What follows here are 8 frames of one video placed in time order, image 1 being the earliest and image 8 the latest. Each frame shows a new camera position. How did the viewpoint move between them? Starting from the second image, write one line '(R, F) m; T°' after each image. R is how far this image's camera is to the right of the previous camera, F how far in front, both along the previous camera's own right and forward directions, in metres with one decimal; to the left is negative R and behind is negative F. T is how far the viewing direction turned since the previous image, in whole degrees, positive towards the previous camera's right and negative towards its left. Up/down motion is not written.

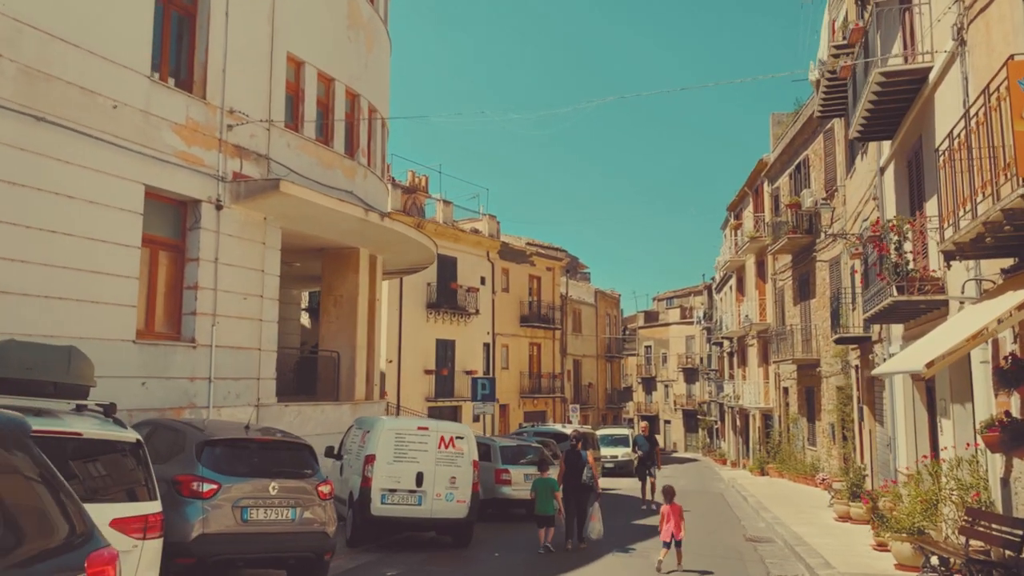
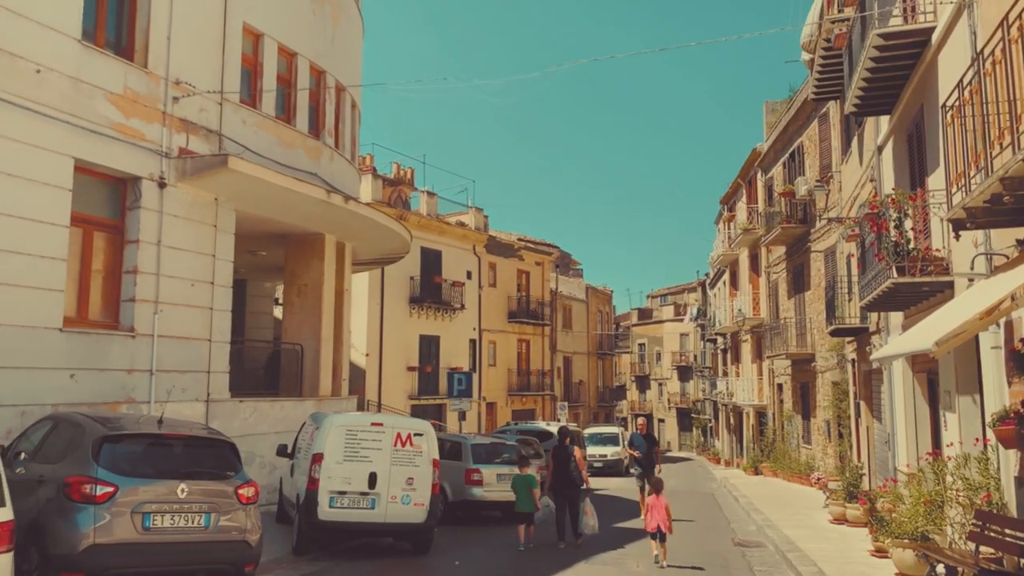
(+0.4, +1.0) m; 0°
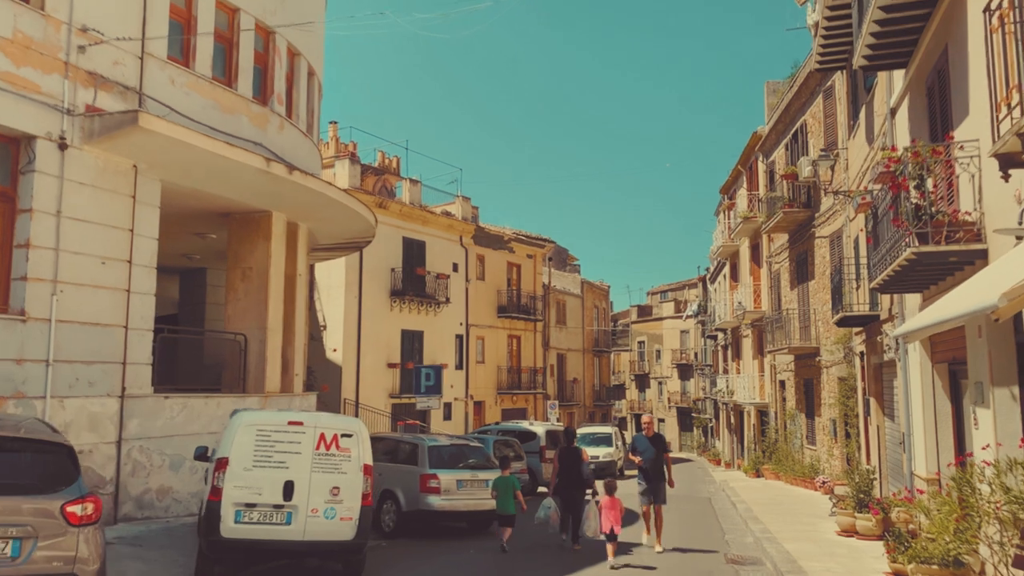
(+0.6, +1.6) m; 0°
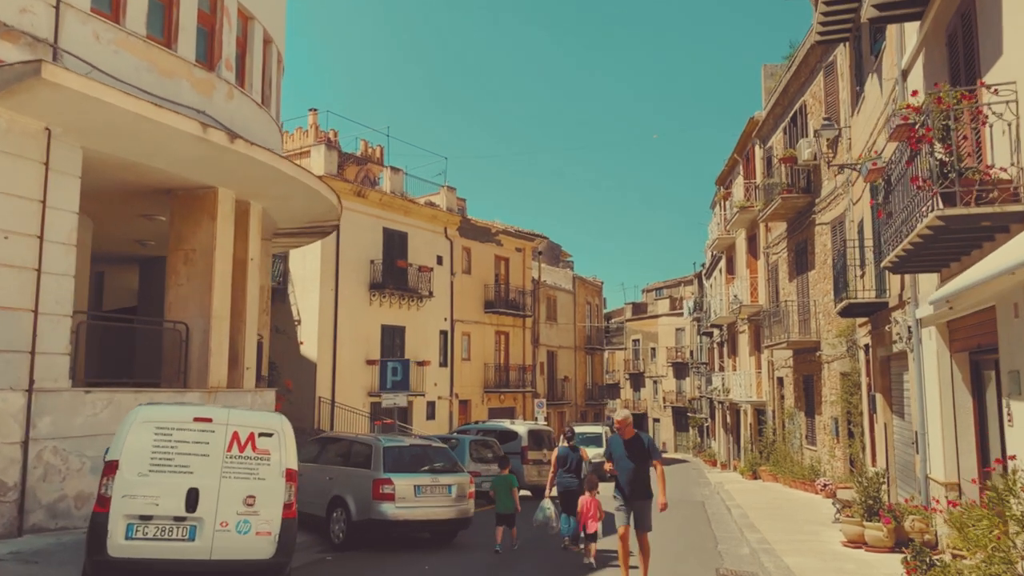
(+0.4, +1.3) m; 0°
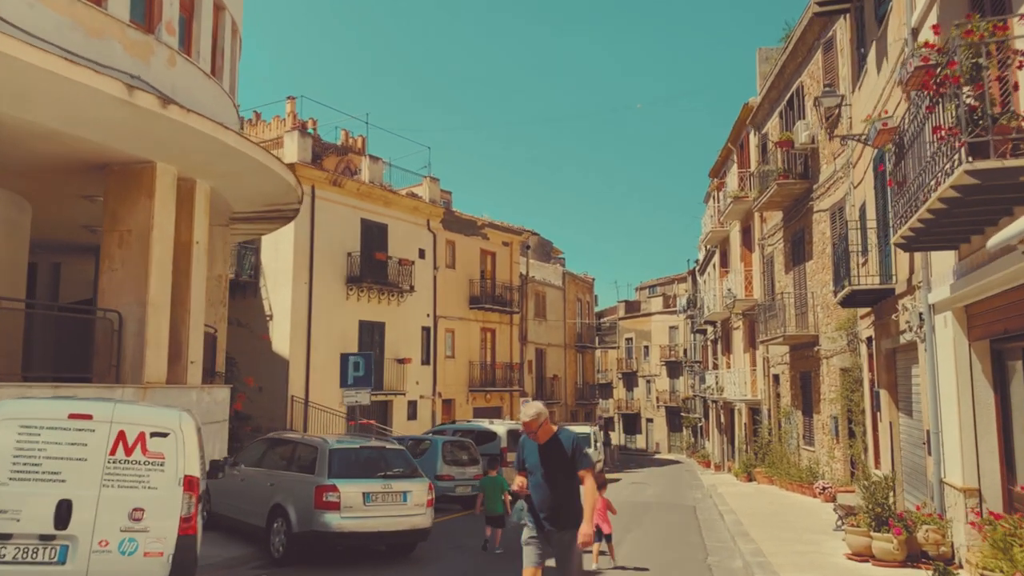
(+0.4, +1.2) m; 0°
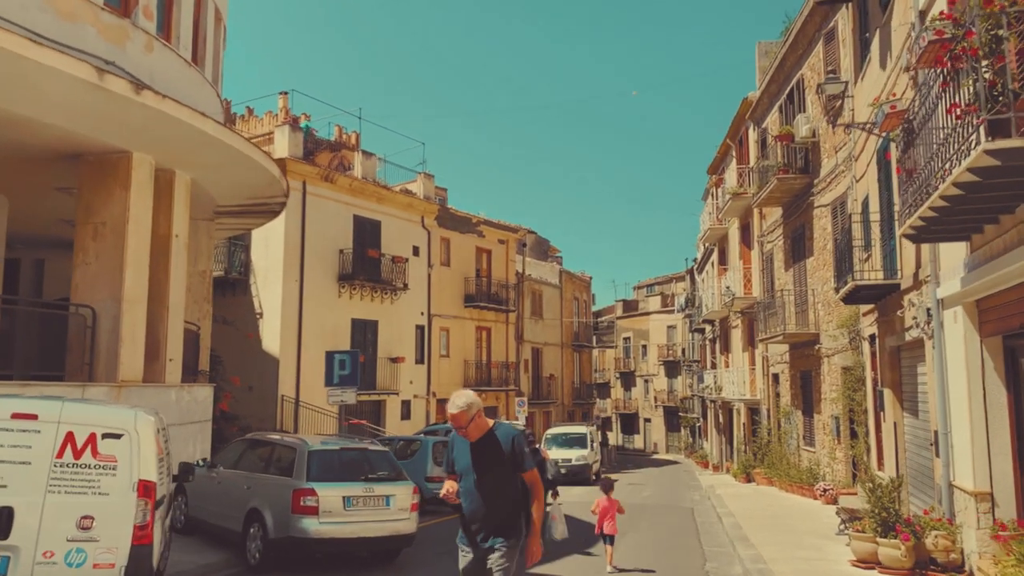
(+0.1, +0.4) m; 0°
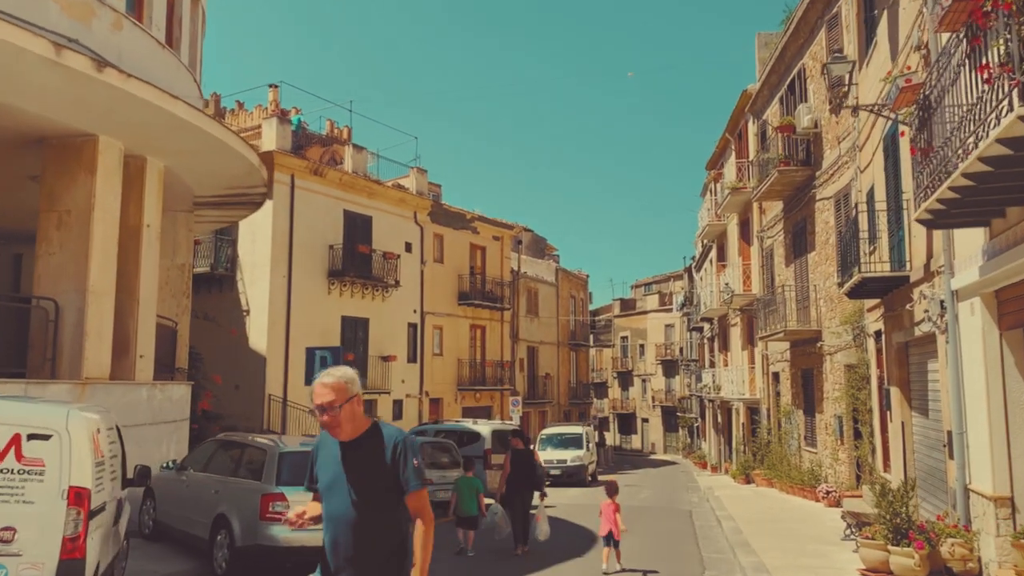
(+0.1, +0.6) m; 0°
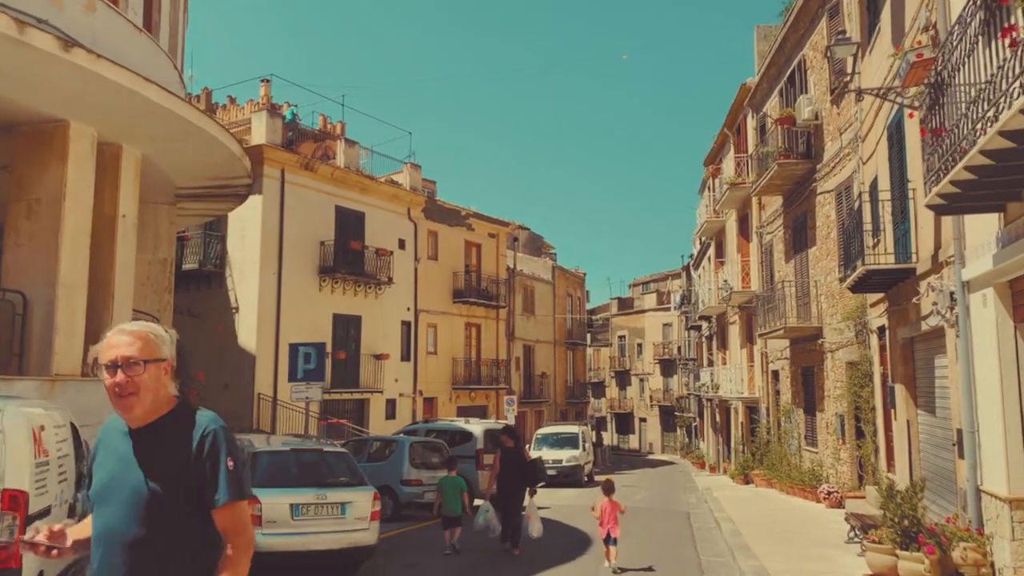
(+0.1, +0.4) m; 0°
